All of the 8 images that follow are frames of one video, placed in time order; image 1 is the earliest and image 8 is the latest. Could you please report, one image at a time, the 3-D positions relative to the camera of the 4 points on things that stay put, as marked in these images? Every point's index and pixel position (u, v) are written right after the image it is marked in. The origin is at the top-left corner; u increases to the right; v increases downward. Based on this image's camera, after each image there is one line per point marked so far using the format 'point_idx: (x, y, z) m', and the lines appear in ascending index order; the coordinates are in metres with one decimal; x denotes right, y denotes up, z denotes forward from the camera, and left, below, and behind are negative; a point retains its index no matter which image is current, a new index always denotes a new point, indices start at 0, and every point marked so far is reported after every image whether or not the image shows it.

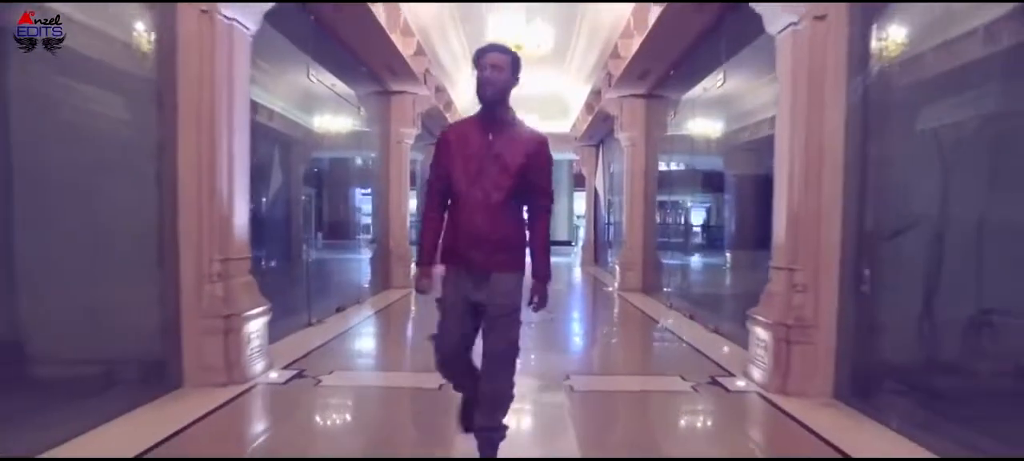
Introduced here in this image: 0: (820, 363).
0: (+1.5, -0.6, +3.3) m
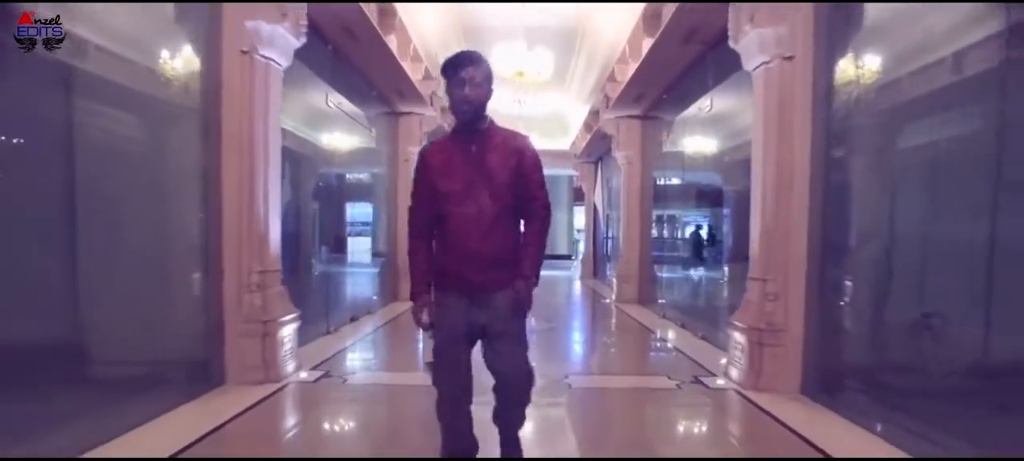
0: (+1.5, -0.7, +3.7) m
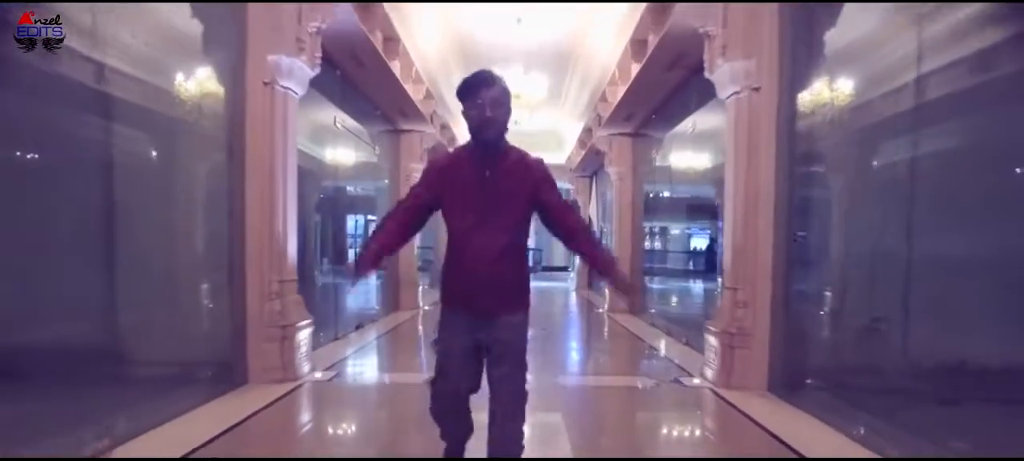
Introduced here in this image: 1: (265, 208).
0: (+1.5, -0.8, +4.0) m
1: (-1.5, +0.1, +4.0) m
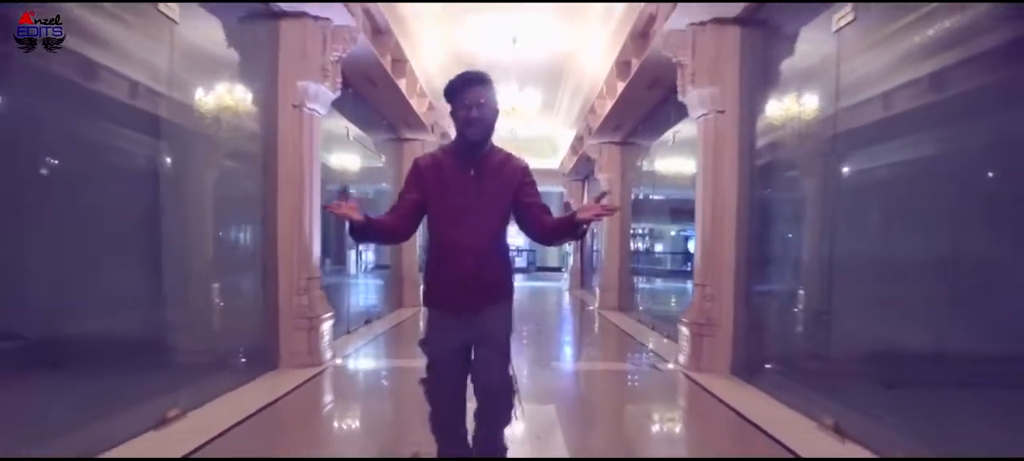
0: (+1.5, -0.8, +4.6) m
1: (-1.5, +0.1, +4.5) m
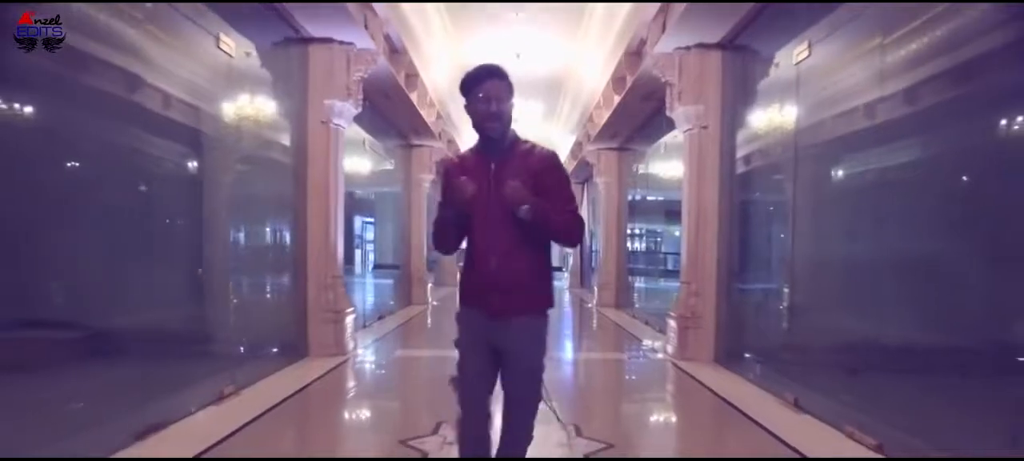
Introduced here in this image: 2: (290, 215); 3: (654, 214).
0: (+1.5, -0.8, +5.1) m
1: (-1.5, +0.1, +5.0) m
2: (-1.8, +0.1, +5.1) m
3: (+1.8, +0.2, +8.5) m
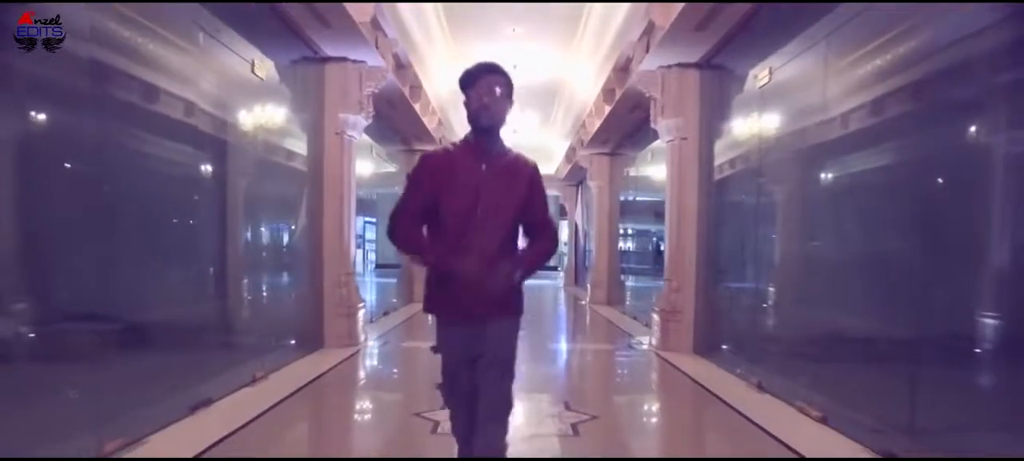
0: (+1.5, -0.9, +5.6) m
1: (-1.5, +0.1, +5.5) m
2: (-1.8, +0.1, +5.5) m
3: (+1.8, +0.2, +9.0) m
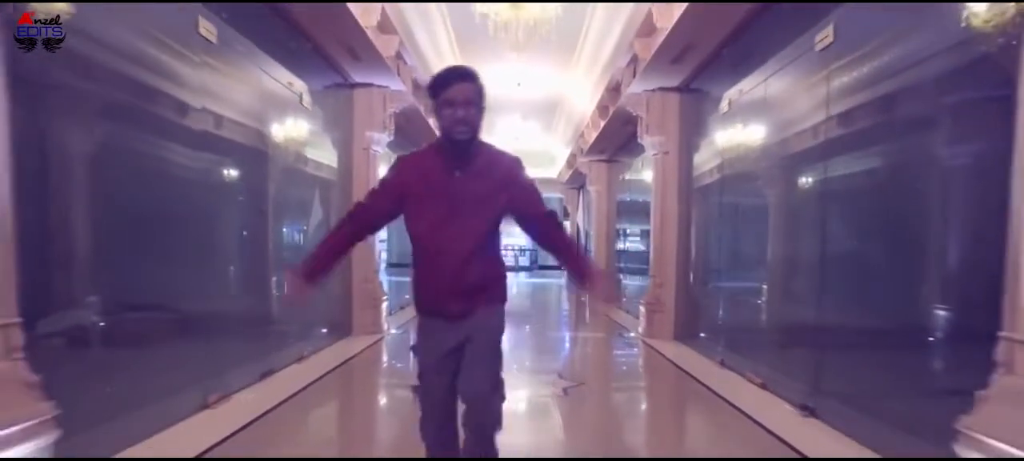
0: (+1.5, -0.9, +6.3) m
1: (-1.5, 0.0, +6.2) m
2: (-1.8, +0.1, +6.3) m
3: (+1.9, +0.2, +9.7) m
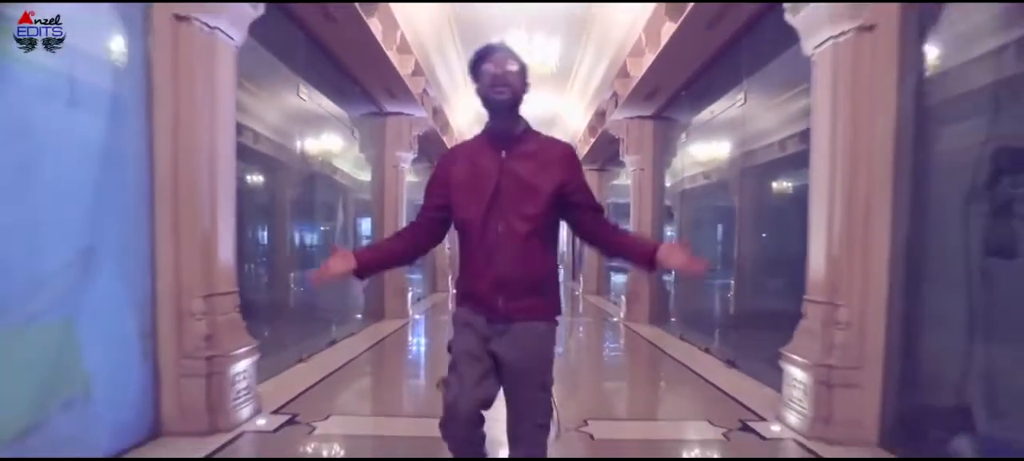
0: (+1.6, -0.9, +7.6) m
1: (-1.4, 0.0, +7.5) m
2: (-1.7, +0.1, +7.6) m
3: (+1.9, +0.1, +11.0) m
